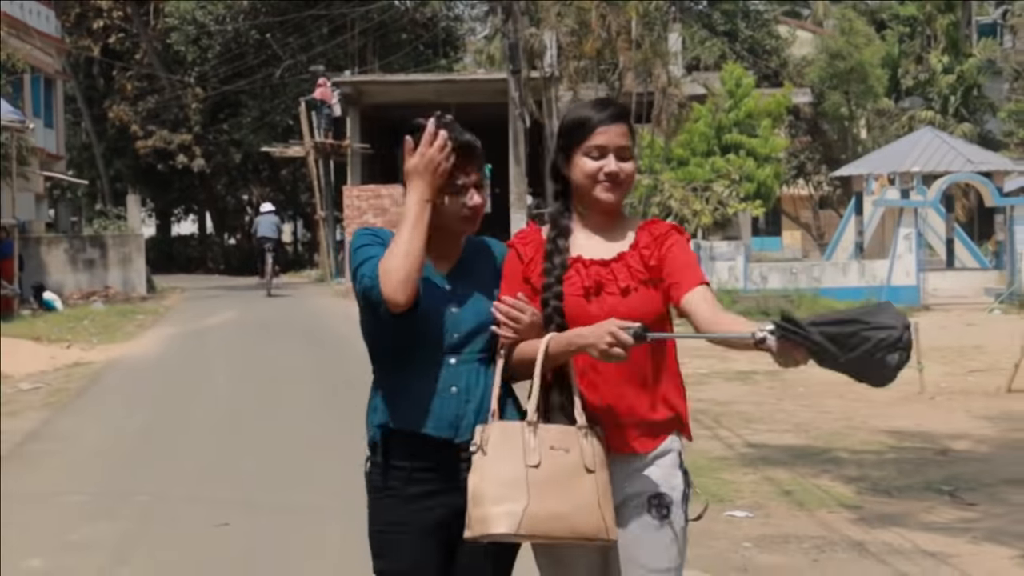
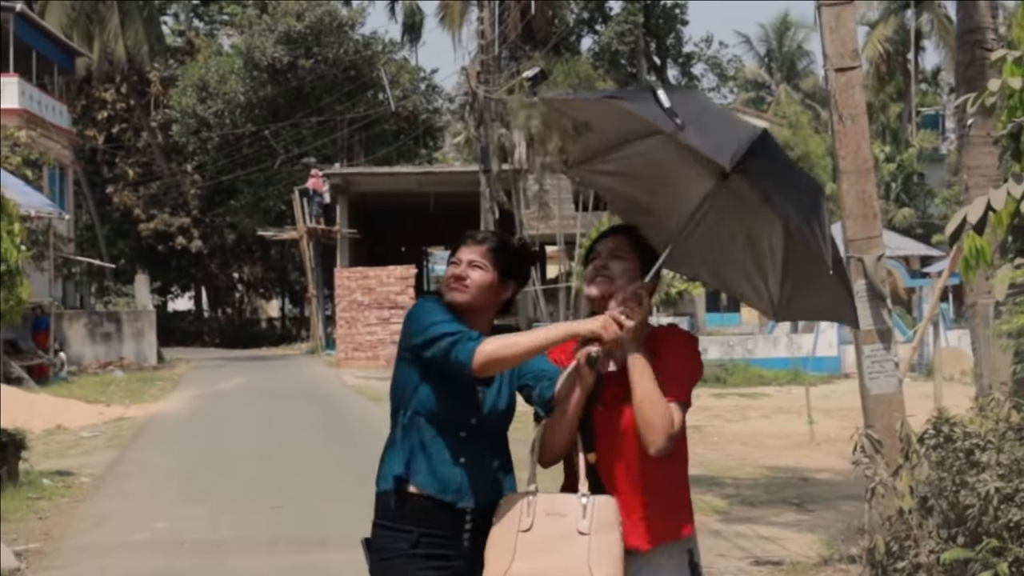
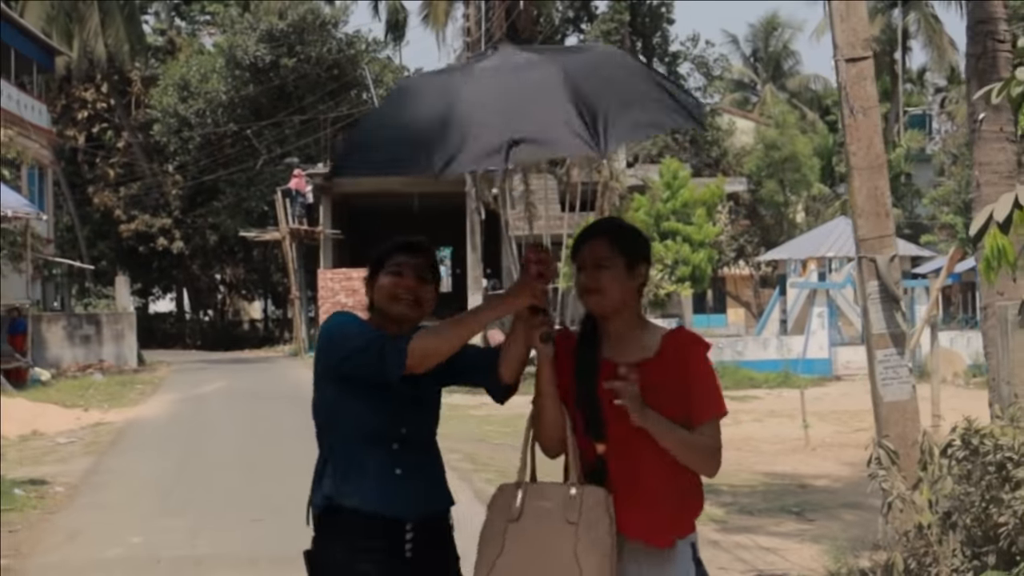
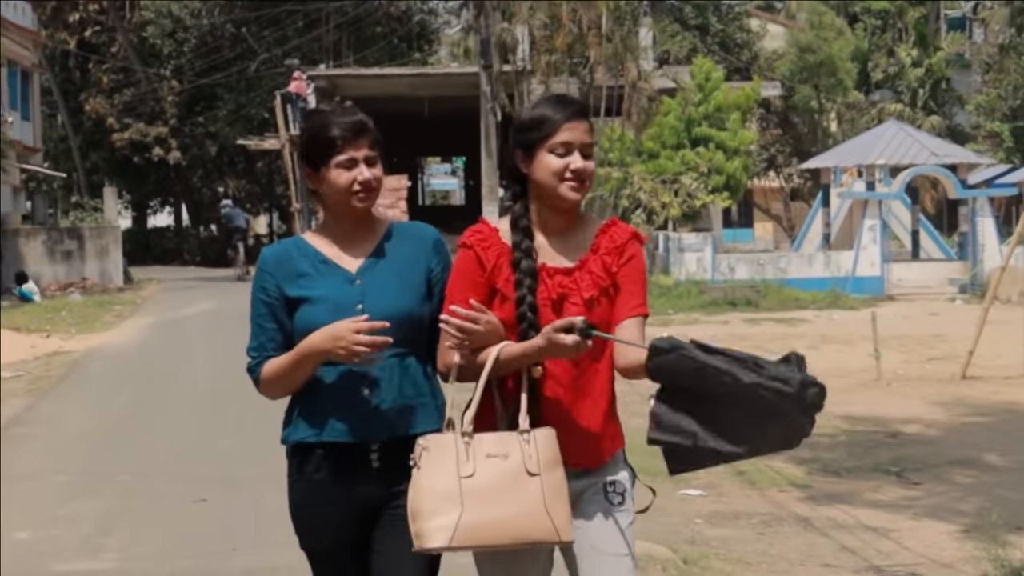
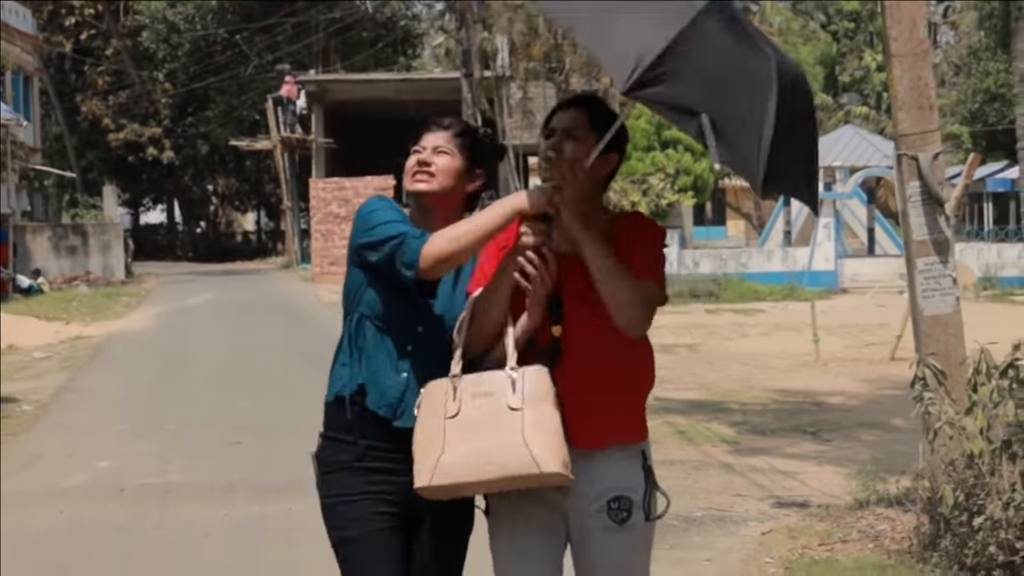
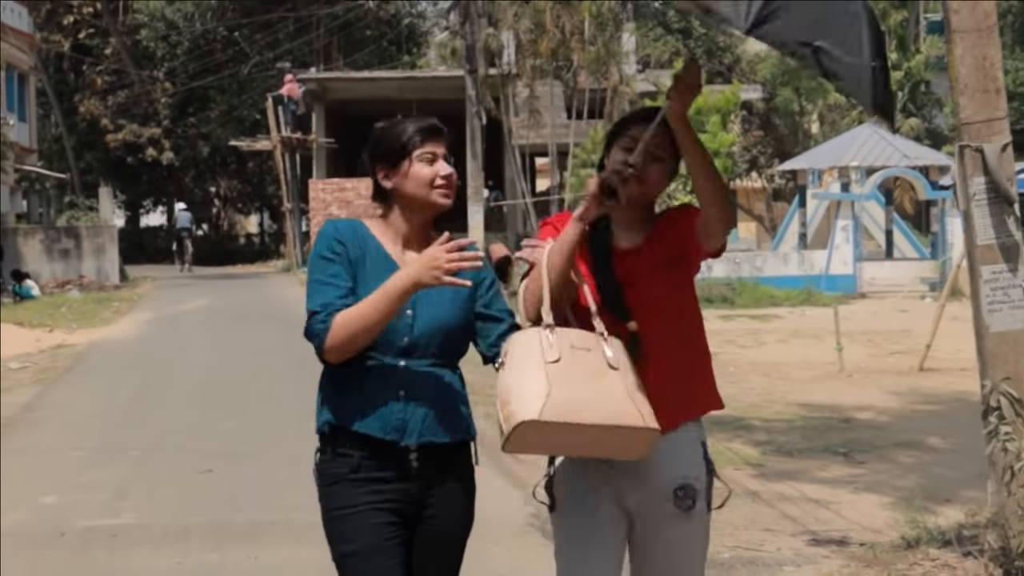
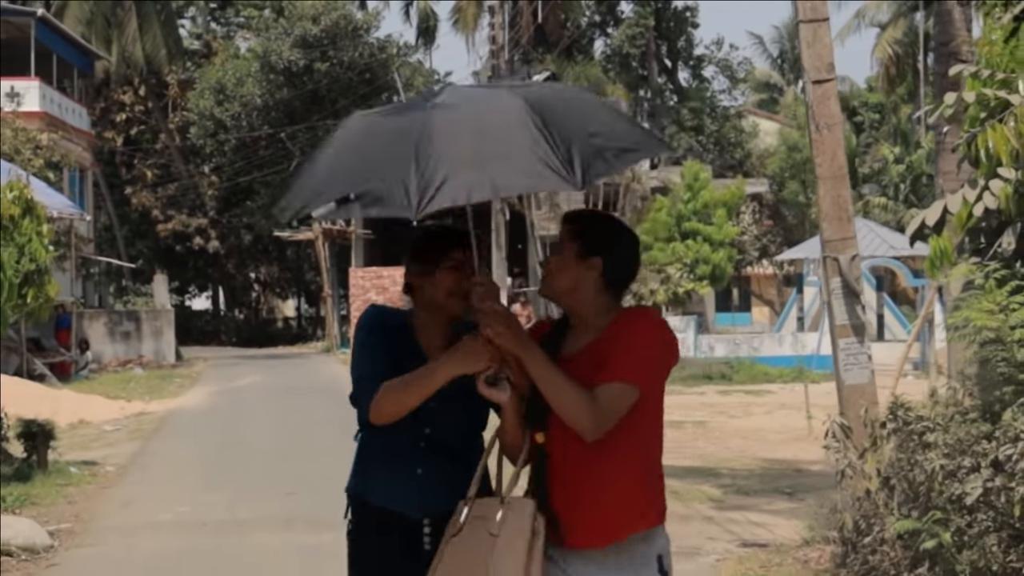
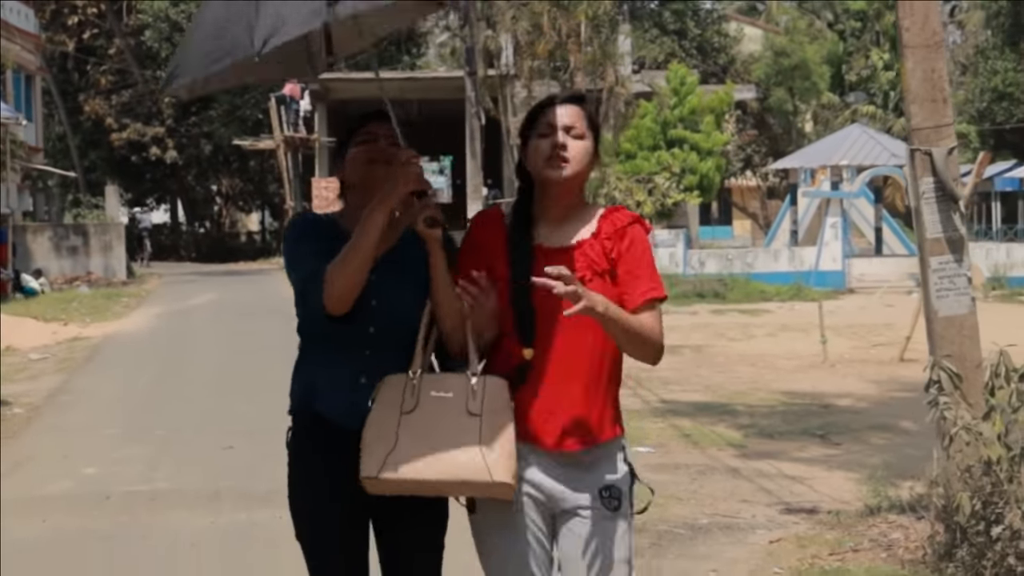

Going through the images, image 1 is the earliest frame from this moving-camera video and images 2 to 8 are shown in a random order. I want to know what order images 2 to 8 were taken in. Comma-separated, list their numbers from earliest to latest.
4, 6, 8, 5, 3, 2, 7
